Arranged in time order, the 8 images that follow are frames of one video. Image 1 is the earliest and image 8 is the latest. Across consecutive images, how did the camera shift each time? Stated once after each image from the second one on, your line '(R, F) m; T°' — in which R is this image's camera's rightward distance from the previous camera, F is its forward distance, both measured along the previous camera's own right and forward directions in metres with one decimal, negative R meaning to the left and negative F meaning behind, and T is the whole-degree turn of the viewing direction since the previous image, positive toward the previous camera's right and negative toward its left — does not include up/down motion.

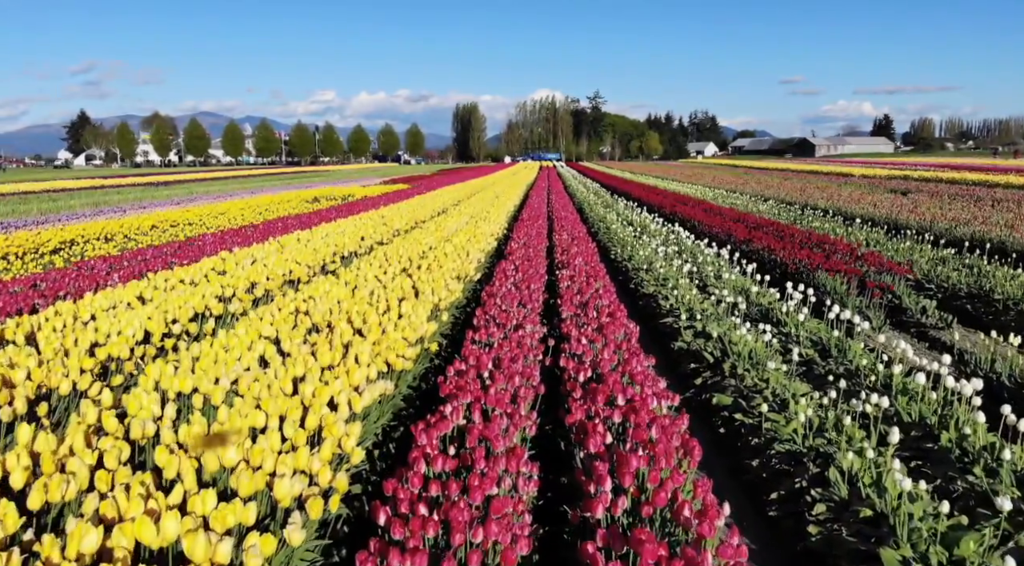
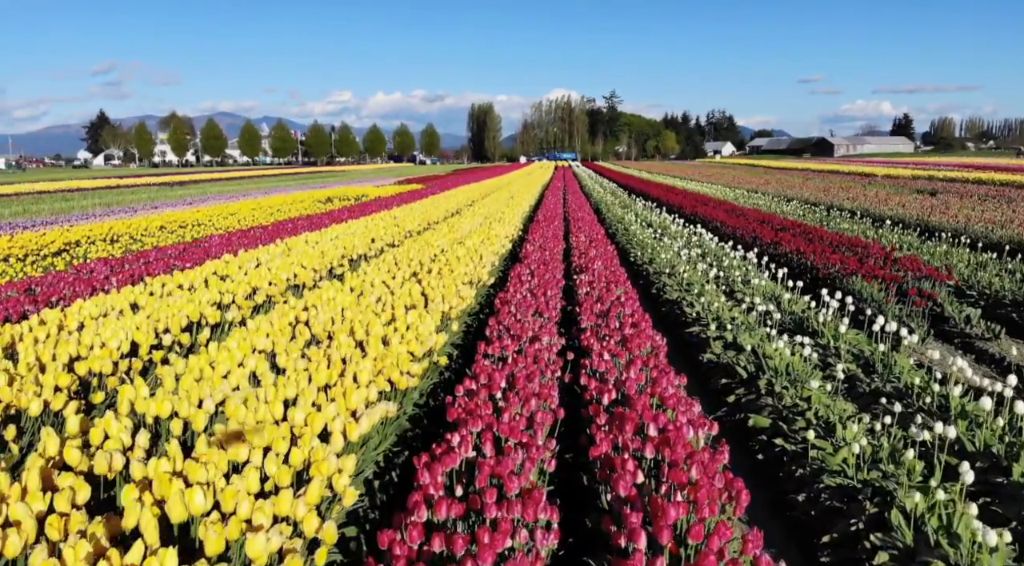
(0.0, +0.4) m; -1°
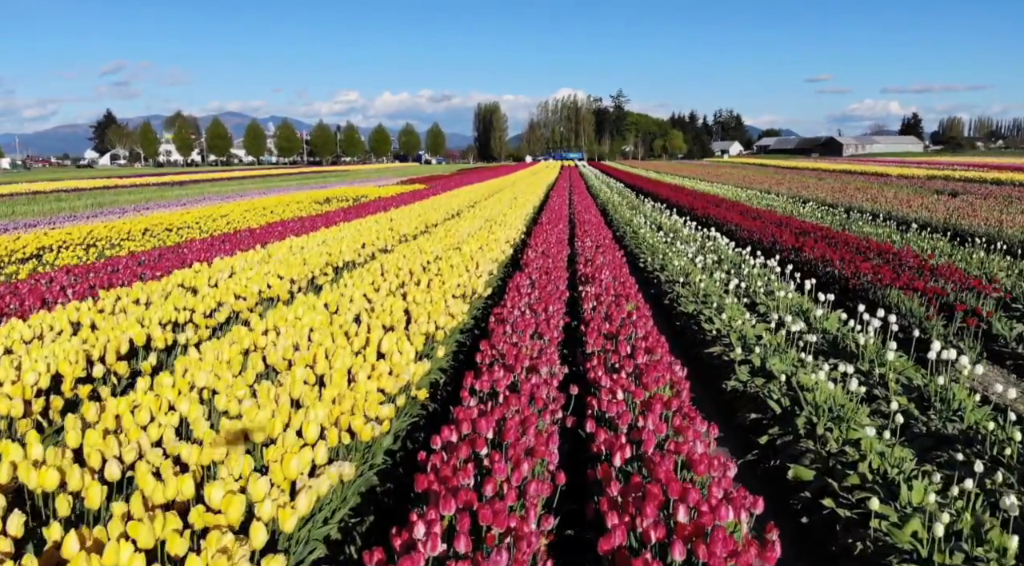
(+0.1, +0.7) m; 0°
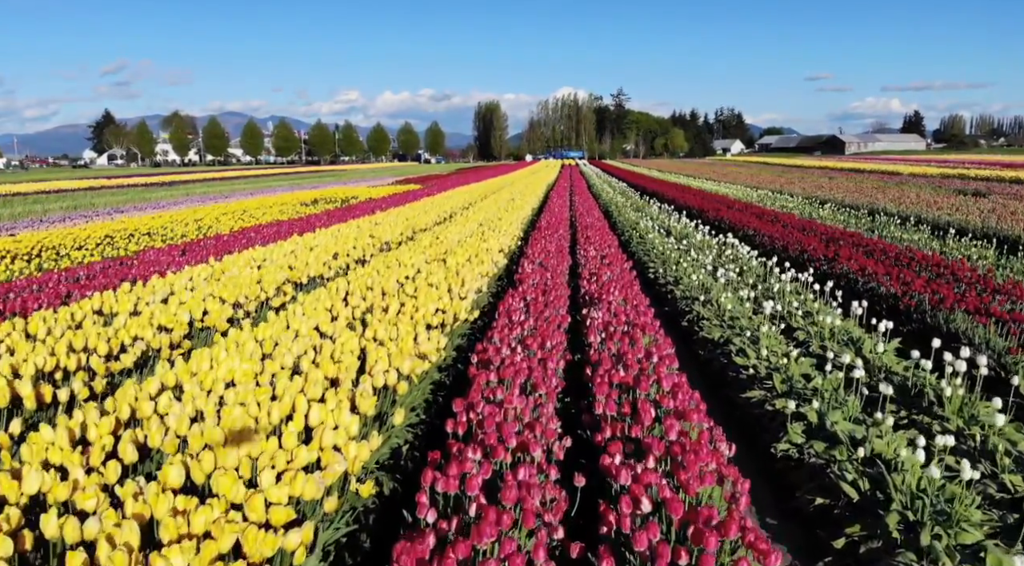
(+0.1, +1.1) m; 0°
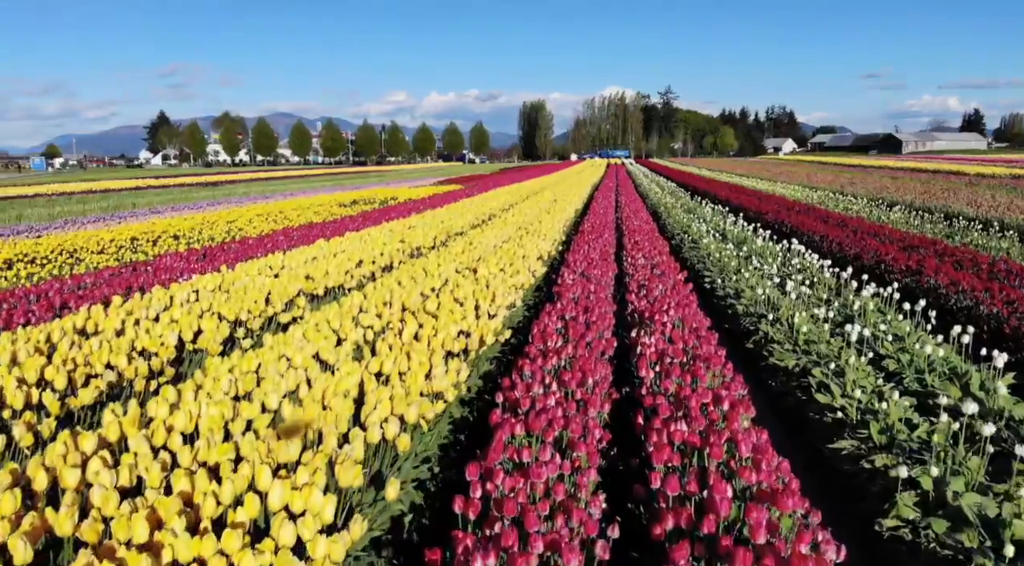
(0.0, +0.8) m; -3°
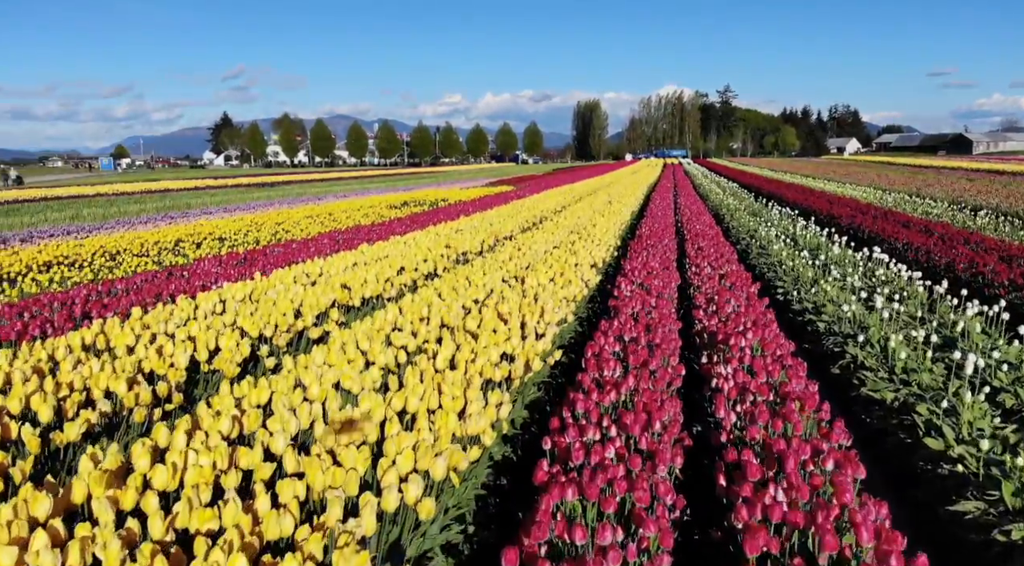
(0.0, +0.6) m; -4°
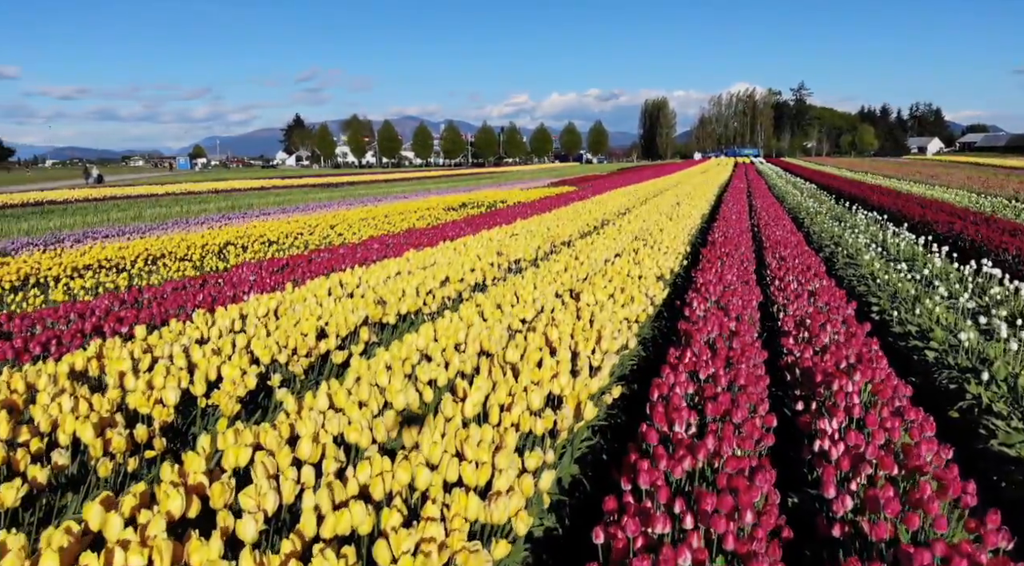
(+0.1, +0.7) m; -5°
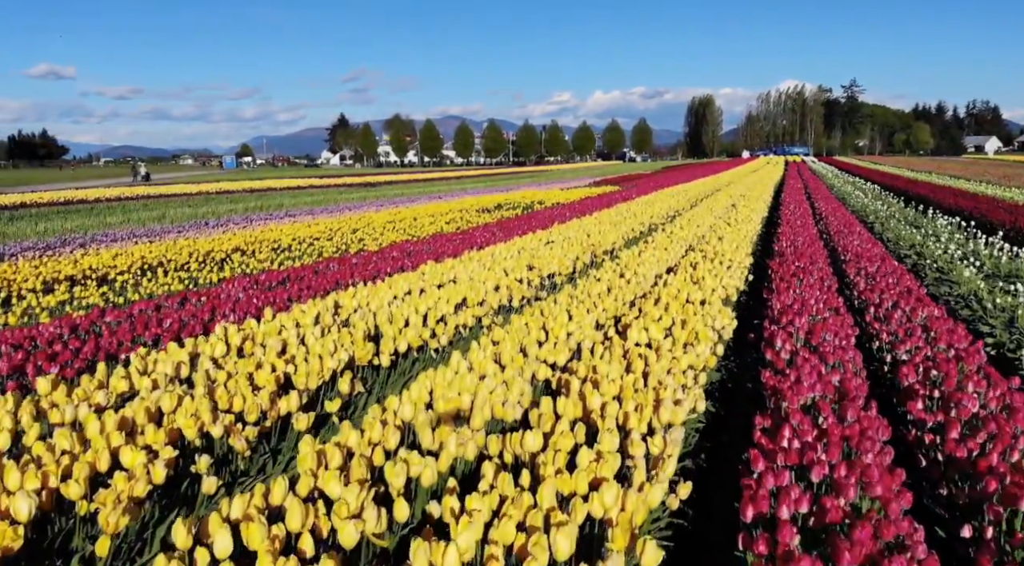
(+0.1, +1.1) m; -3°
